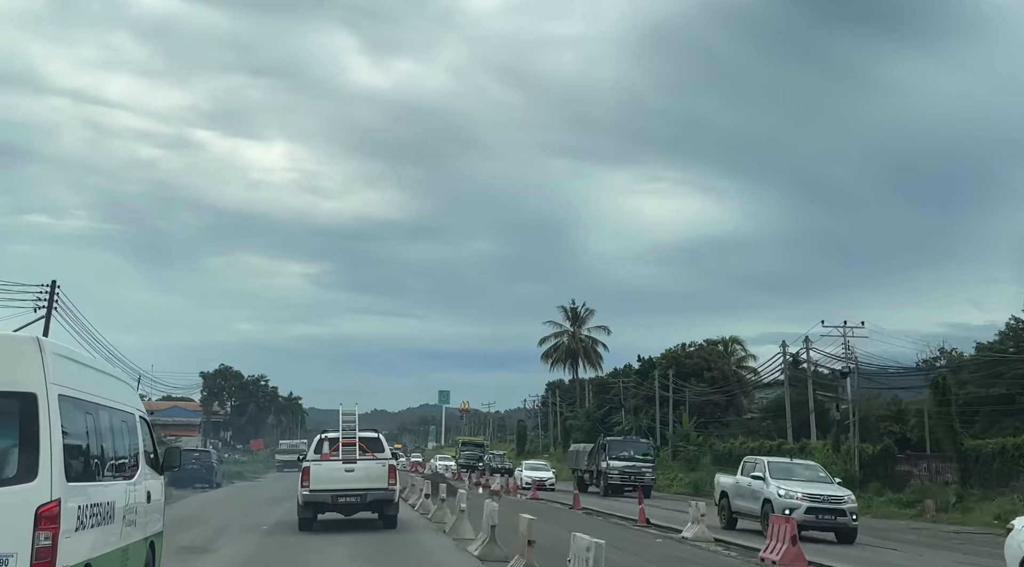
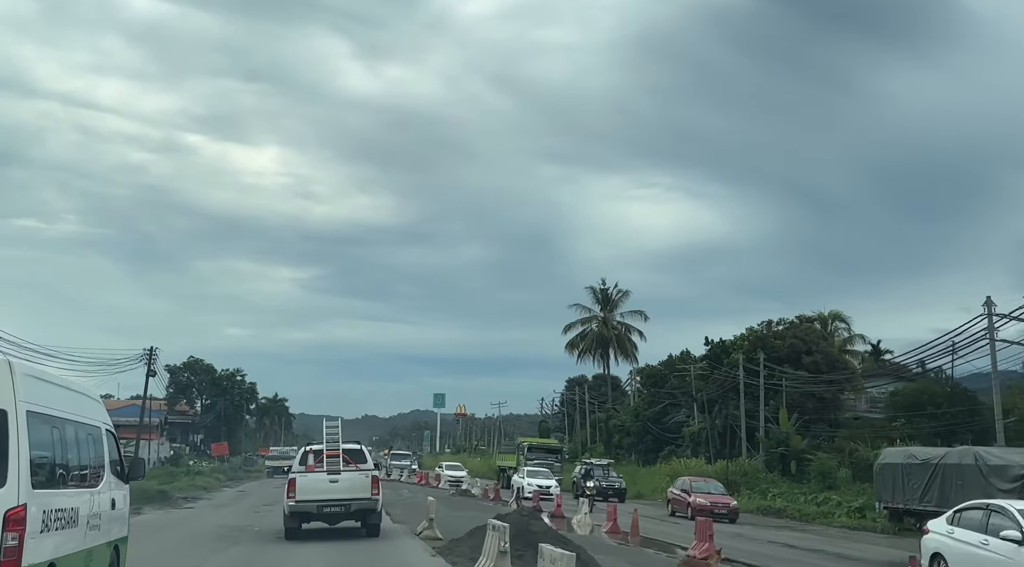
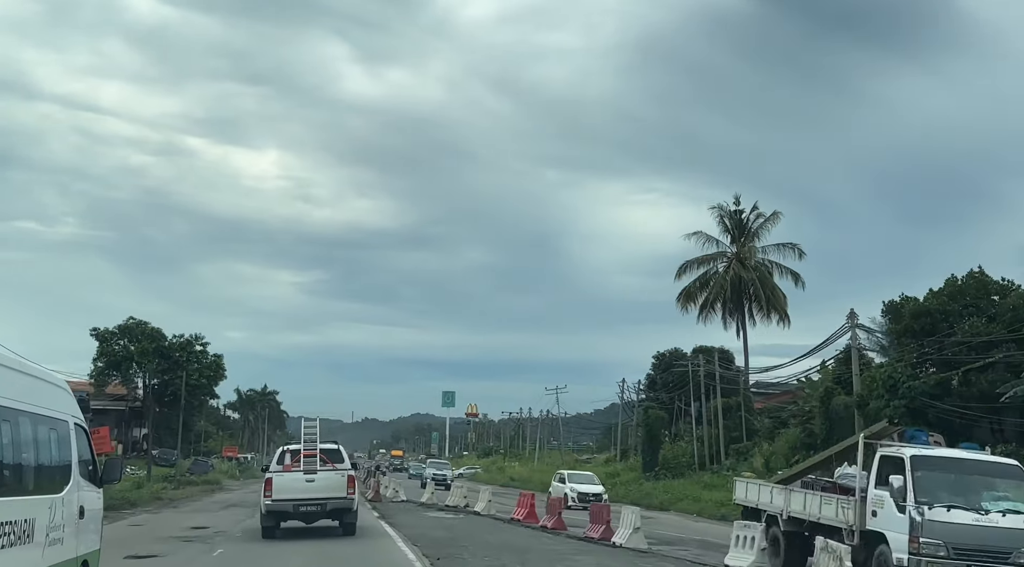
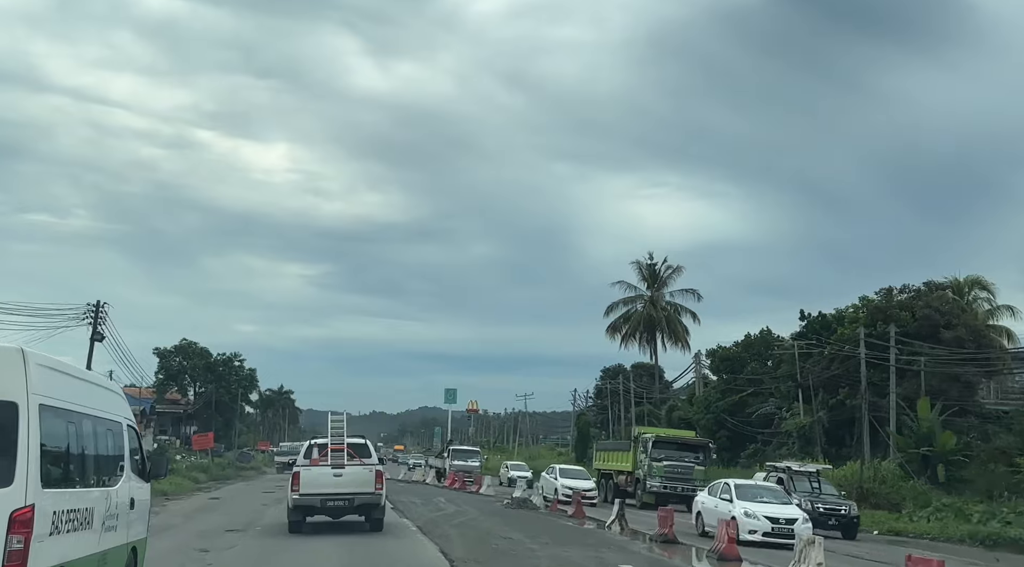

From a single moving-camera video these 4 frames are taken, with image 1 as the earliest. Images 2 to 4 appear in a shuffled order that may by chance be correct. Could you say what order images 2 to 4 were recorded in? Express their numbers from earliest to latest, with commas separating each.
2, 4, 3
